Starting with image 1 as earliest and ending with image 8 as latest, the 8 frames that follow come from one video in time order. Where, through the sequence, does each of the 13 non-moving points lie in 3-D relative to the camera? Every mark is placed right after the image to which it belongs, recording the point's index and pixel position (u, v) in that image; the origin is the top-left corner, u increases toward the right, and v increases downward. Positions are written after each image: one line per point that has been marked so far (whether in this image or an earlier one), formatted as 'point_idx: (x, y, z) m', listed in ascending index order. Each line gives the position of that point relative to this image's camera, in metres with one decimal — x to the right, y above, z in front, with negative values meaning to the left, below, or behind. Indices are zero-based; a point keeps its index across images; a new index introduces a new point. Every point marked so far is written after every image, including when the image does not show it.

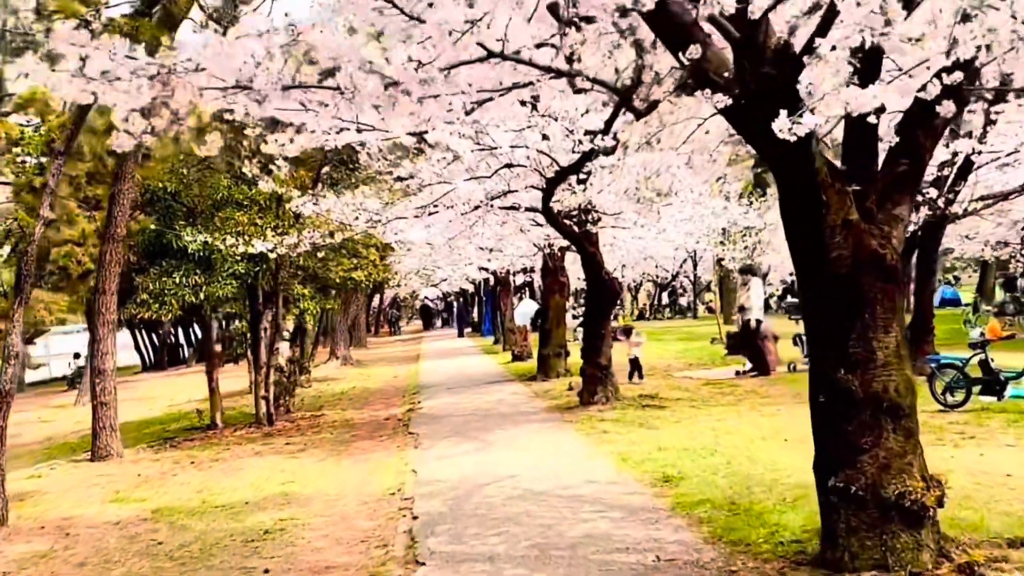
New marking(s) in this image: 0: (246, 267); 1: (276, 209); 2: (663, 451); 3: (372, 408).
0: (-3.6, +0.3, +14.6) m
1: (-3.4, +1.1, +15.1) m
2: (+1.4, -1.5, +10.2) m
3: (-2.3, -2.0, +18.0) m
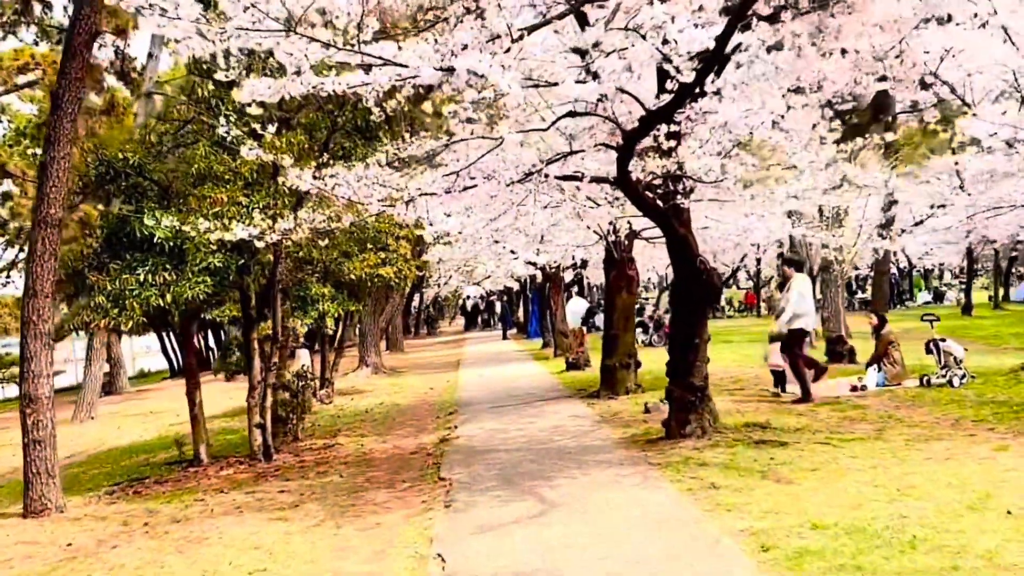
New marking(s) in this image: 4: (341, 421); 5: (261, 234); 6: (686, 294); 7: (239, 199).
0: (-3.0, +0.3, +11.2) m
1: (-2.7, +1.1, +11.7) m
2: (+1.9, -1.5, +6.6) m
3: (-1.5, -2.0, +14.6) m
4: (-2.7, -2.1, +16.9) m
5: (-2.6, +0.6, +11.2) m
6: (+1.7, 0.0, +10.6) m
7: (-2.8, +0.9, +11.2) m
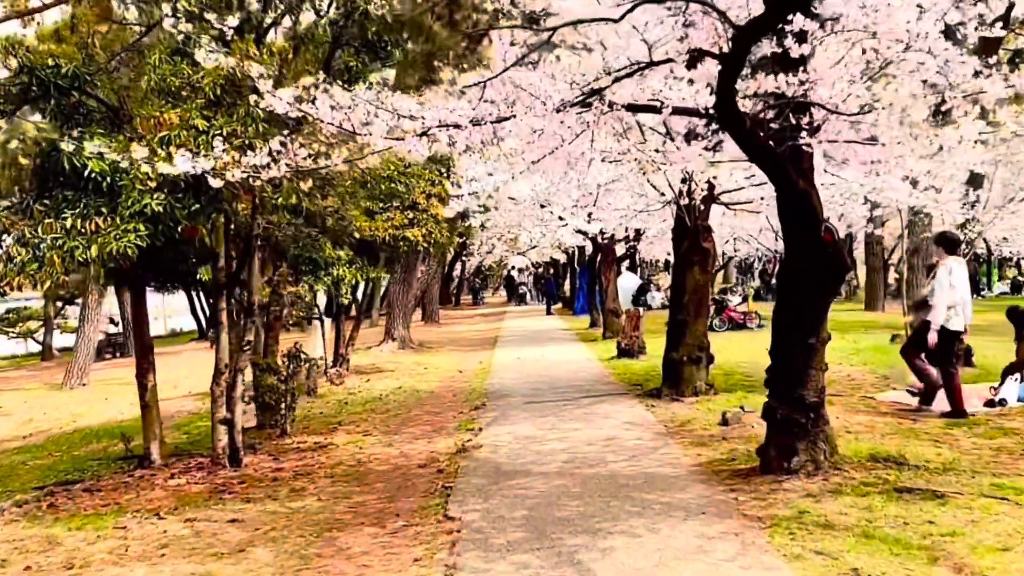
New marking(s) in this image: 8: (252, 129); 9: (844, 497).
0: (-2.6, +0.6, +8.4) m
1: (-2.3, +1.5, +8.8) m
2: (+2.0, -1.5, +3.5) m
3: (-1.1, -1.6, +11.7) m
4: (-2.2, -1.6, +14.1) m
5: (-2.3, +0.9, +8.3) m
6: (+2.0, +0.2, +7.6) m
7: (-2.5, +1.3, +8.3) m
8: (-2.1, +1.3, +8.7) m
9: (+2.2, -1.4, +7.0) m
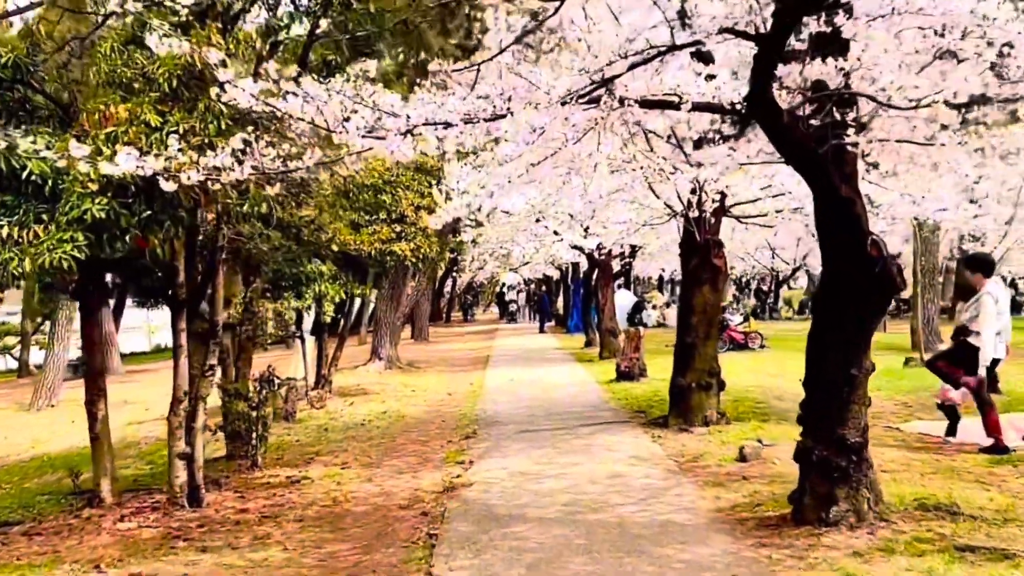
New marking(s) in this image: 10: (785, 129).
0: (-2.7, +0.5, +7.3) m
1: (-2.3, +1.4, +7.7) m
2: (+2.0, -1.5, +2.5) m
3: (-1.2, -1.8, +10.6) m
4: (-2.3, -1.8, +13.0) m
5: (-2.3, +0.8, +7.3) m
6: (+2.0, 0.0, +6.5) m
7: (-2.5, +1.2, +7.3) m
8: (-2.1, +1.2, +7.6) m
9: (+2.1, -1.5, +6.0) m
10: (+1.7, +1.0, +6.5) m
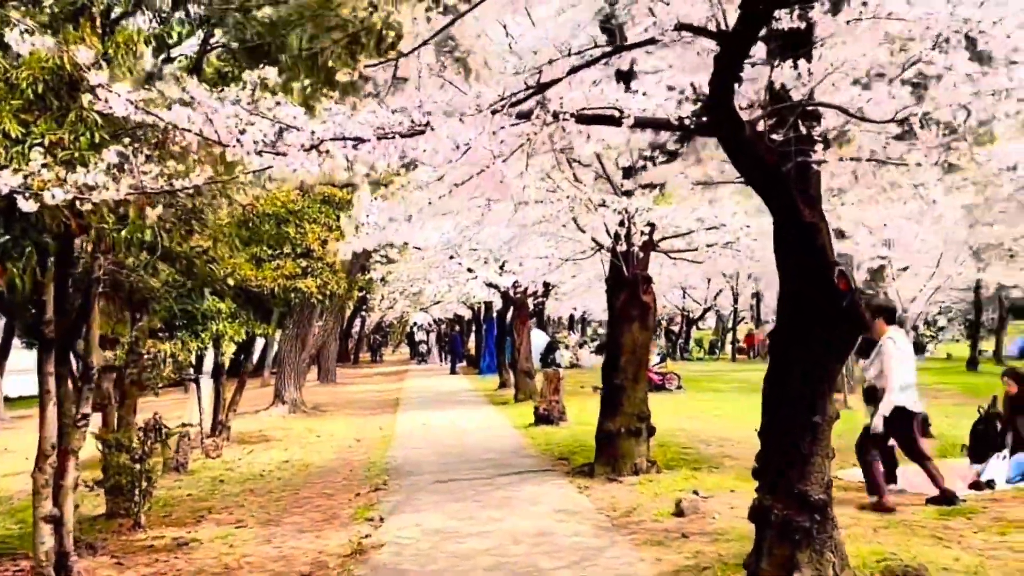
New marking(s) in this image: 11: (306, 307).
0: (-3.1, +0.3, +6.3) m
1: (-2.8, +1.1, +6.7) m
2: (+1.9, -1.6, +1.8) m
3: (-2.0, -2.1, +9.6) m
4: (-3.2, -2.2, +11.8) m
5: (-2.8, +0.6, +6.2) m
6: (+1.6, -0.2, +5.8) m
7: (-3.0, +1.0, +6.3) m
8: (-2.6, +0.9, +6.6) m
9: (+1.8, -1.7, +5.2) m
10: (+1.3, +0.8, +5.8) m
11: (-3.8, -0.4, +19.9) m
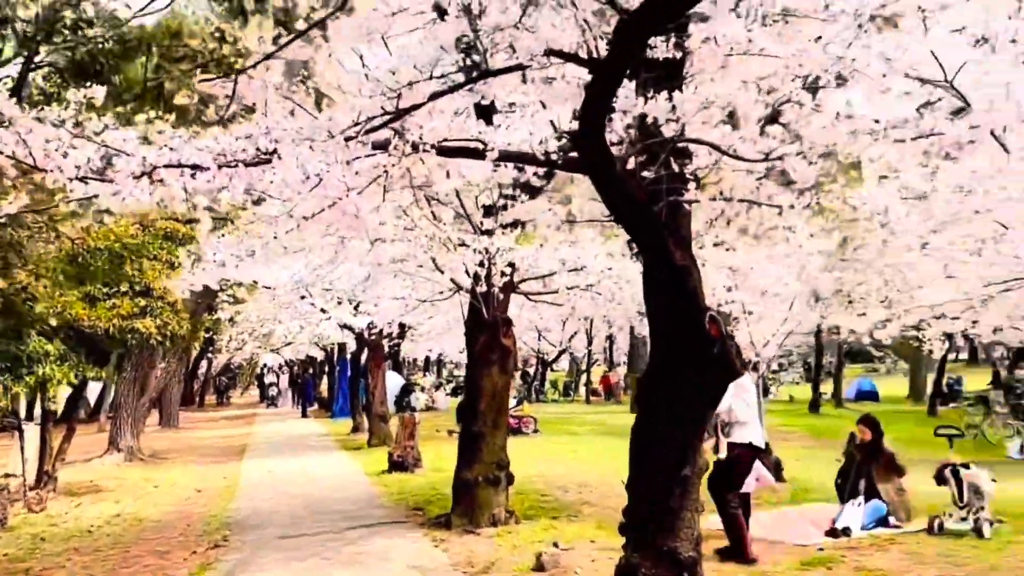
0: (-3.9, +0.1, +5.4) m
1: (-3.6, +0.9, +5.9) m
2: (+1.7, -1.7, +1.5) m
3: (-3.2, -2.5, +8.7) m
4: (-4.8, -2.6, +10.8) m
5: (-3.5, +0.4, +5.4) m
6: (+0.8, -0.4, +5.6) m
7: (-3.7, +0.8, +5.4) m
8: (-3.4, +0.7, +5.8) m
9: (+1.1, -1.9, +4.9) m
10: (+0.5, +0.5, +5.5) m
11: (-6.4, -1.1, +18.7) m
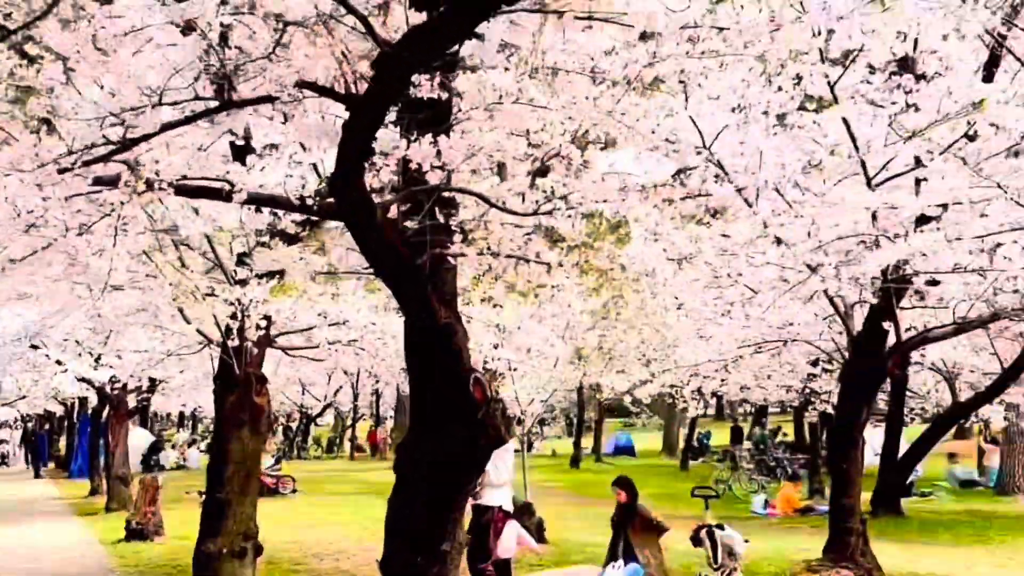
0: (-5.0, 0.0, +4.0) m
1: (-4.8, +0.7, +4.6) m
2: (+1.3, -1.8, +1.3) m
3: (-5.0, -2.8, +7.3) m
4: (-7.0, -3.0, +9.0) m
5: (-4.6, +0.2, +4.1) m
6: (-0.4, -0.7, +5.2) m
7: (-4.8, +0.6, +4.1) m
8: (-4.6, +0.5, +4.5) m
9: (0.0, -2.1, +4.5) m
10: (-0.6, +0.3, +5.1) m
11: (-10.3, -1.8, +16.4) m
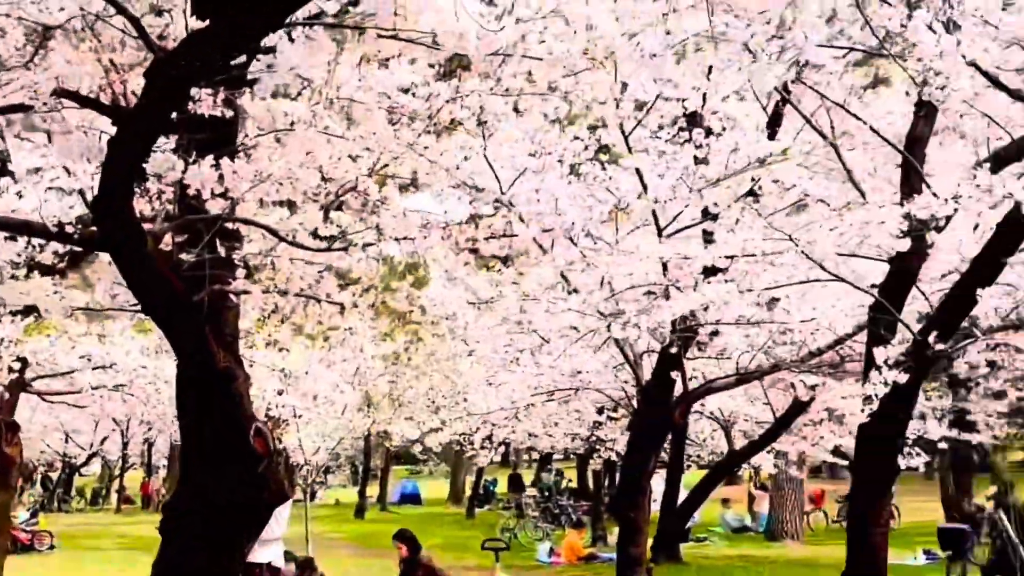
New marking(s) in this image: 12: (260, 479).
0: (-5.6, -0.1, +2.6) m
1: (-5.5, +0.7, +3.3) m
2: (+1.1, -1.8, +1.1) m
3: (-6.3, -2.9, +5.7) m
4: (-8.6, -3.2, +7.0) m
5: (-5.2, +0.2, +2.8) m
6: (-1.3, -0.9, +4.6) m
7: (-5.4, +0.6, +2.8) m
8: (-5.3, +0.5, +3.3) m
9: (-0.9, -2.3, +4.0) m
10: (-1.5, +0.1, +4.6) m
11: (-13.2, -2.1, +13.7) m
12: (-1.1, -0.8, +4.6) m
